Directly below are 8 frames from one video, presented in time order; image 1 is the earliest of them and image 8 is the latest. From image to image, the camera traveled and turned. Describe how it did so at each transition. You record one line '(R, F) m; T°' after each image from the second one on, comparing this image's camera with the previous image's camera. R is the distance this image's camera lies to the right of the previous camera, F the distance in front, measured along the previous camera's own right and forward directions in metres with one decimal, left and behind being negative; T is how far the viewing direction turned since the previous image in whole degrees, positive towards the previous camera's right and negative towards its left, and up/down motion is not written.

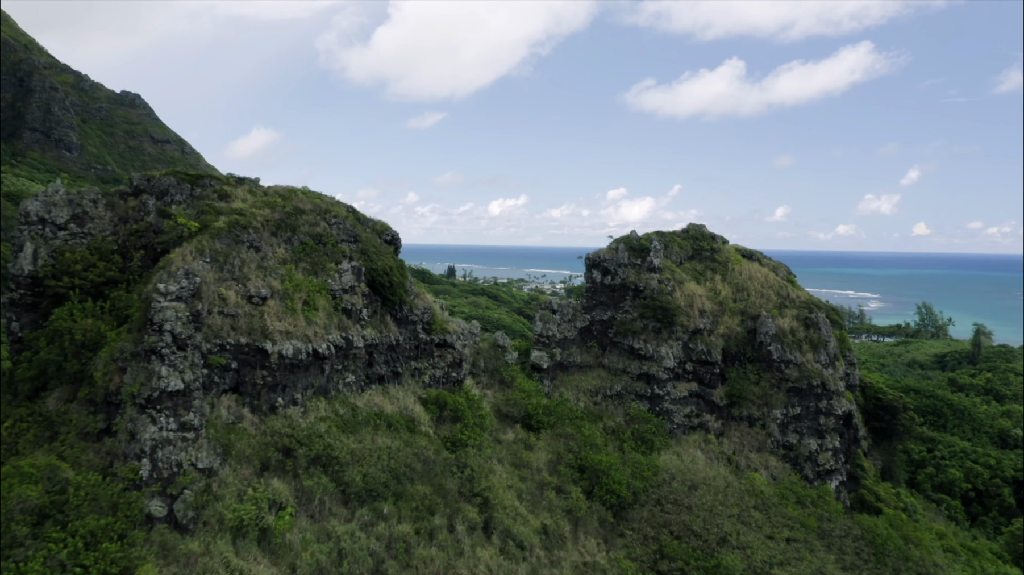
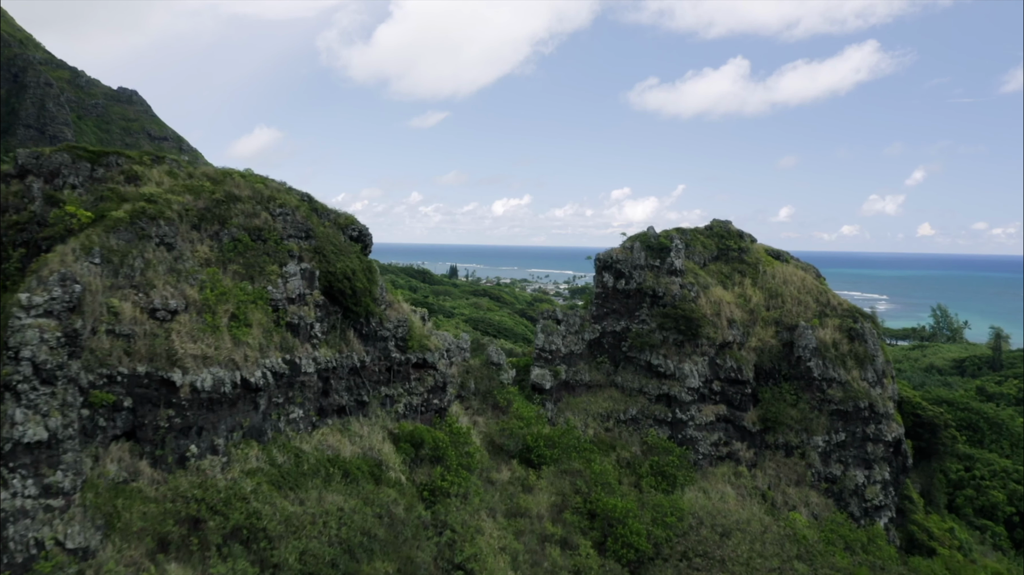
(+0.2, +4.0) m; 0°
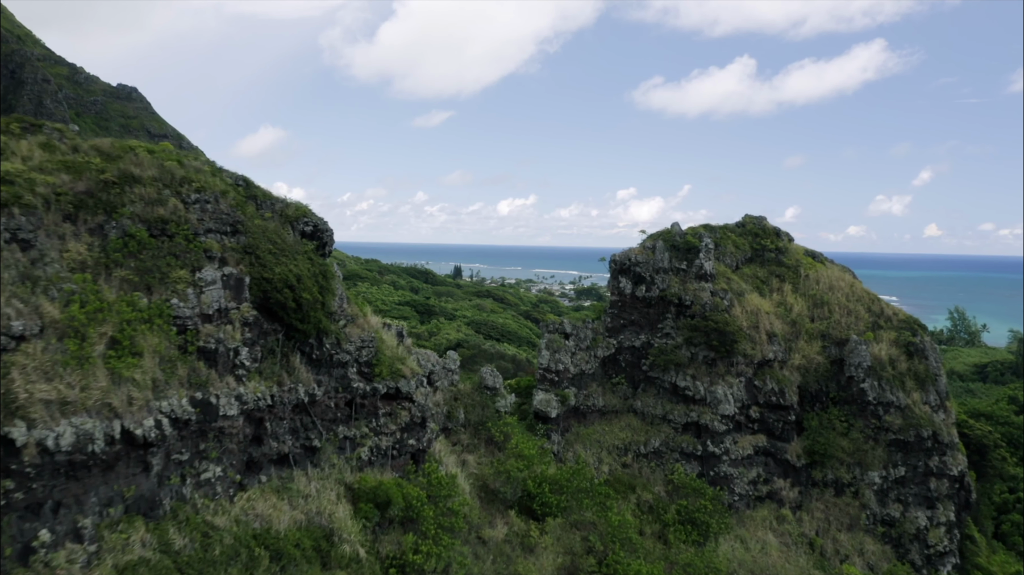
(+0.1, +3.7) m; 0°
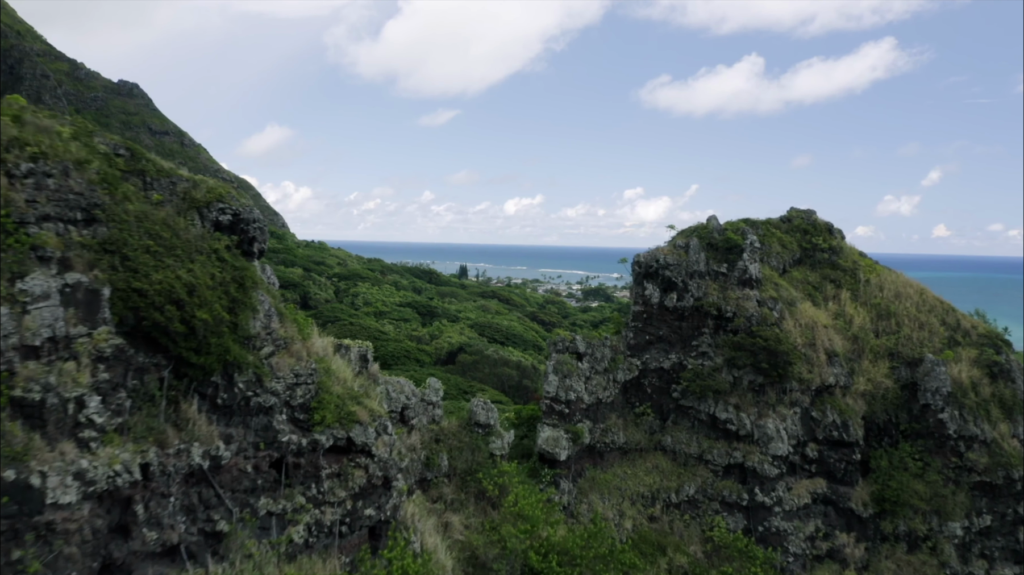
(+0.1, +3.7) m; 0°
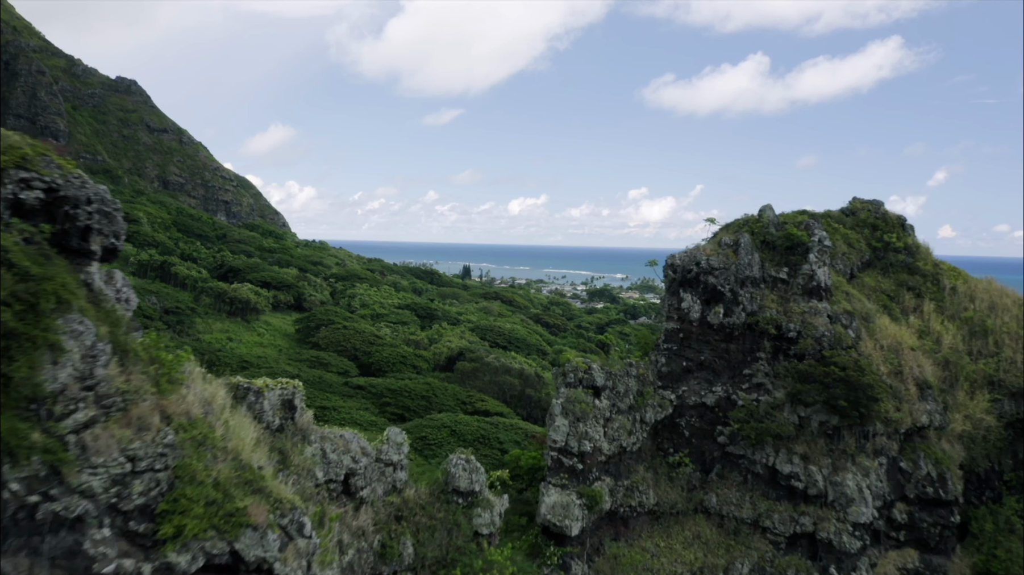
(+0.1, +3.7) m; 0°
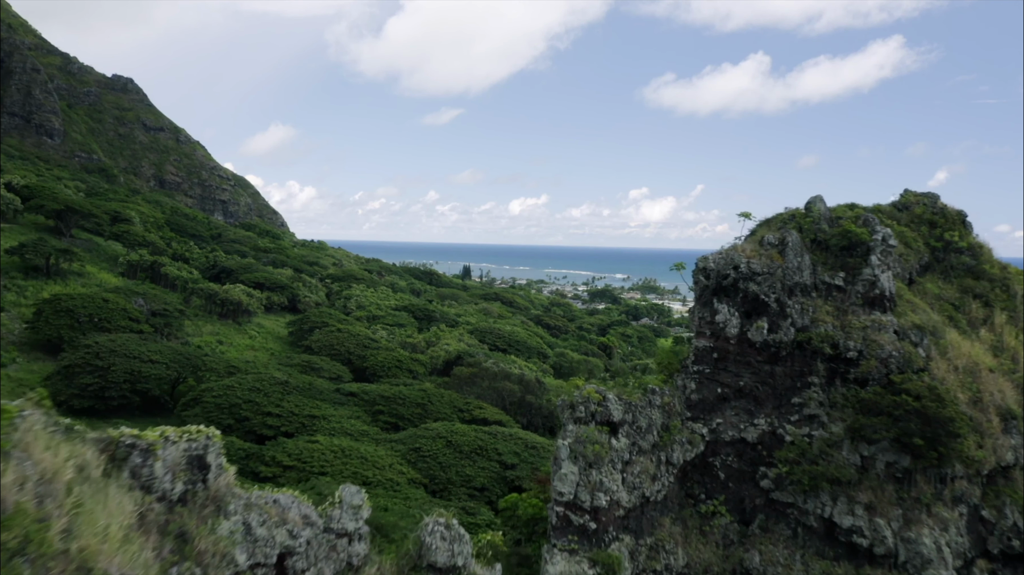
(+0.1, +2.2) m; 0°
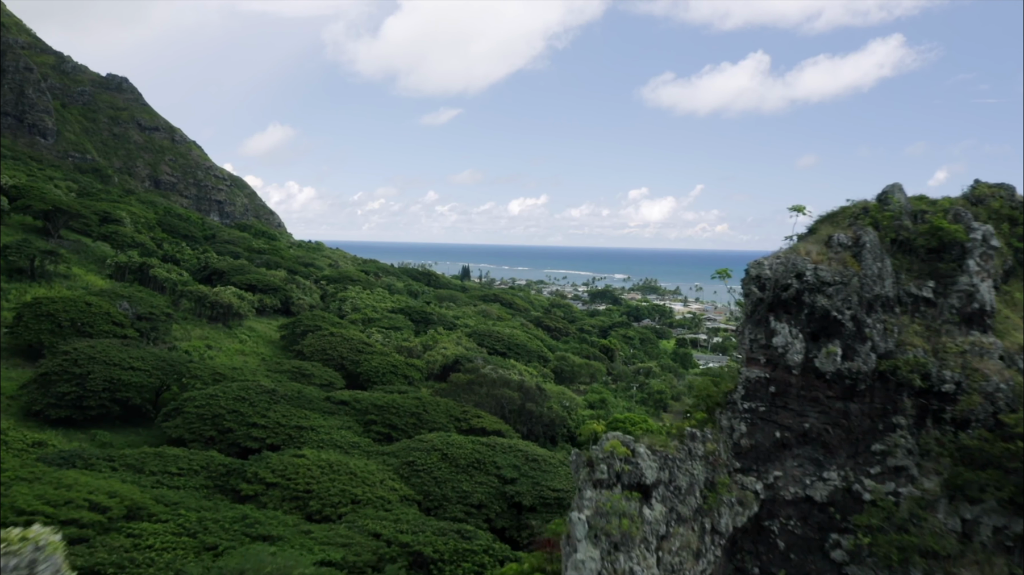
(0.0, +2.2) m; 0°
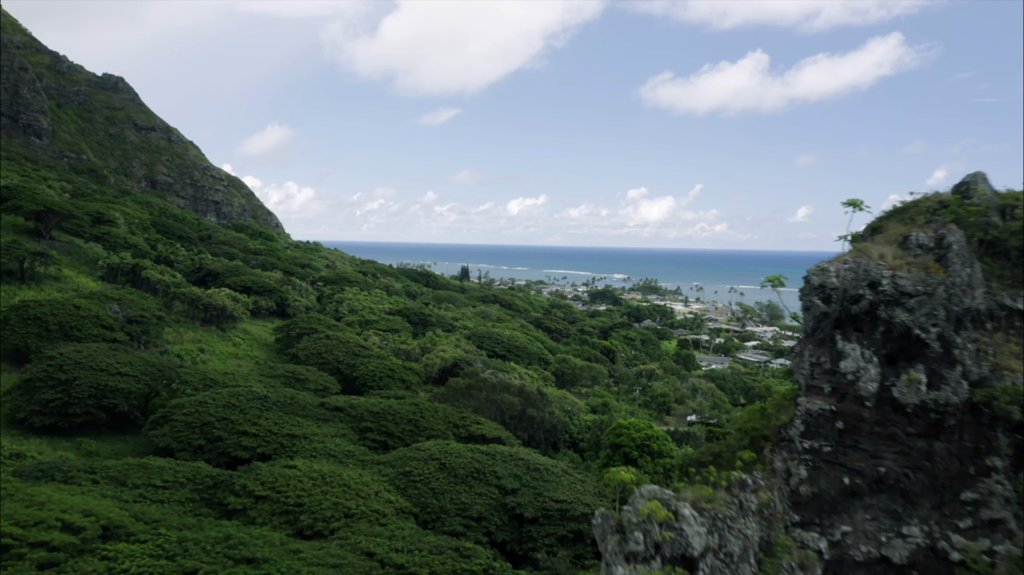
(-0.1, +1.4) m; 0°
